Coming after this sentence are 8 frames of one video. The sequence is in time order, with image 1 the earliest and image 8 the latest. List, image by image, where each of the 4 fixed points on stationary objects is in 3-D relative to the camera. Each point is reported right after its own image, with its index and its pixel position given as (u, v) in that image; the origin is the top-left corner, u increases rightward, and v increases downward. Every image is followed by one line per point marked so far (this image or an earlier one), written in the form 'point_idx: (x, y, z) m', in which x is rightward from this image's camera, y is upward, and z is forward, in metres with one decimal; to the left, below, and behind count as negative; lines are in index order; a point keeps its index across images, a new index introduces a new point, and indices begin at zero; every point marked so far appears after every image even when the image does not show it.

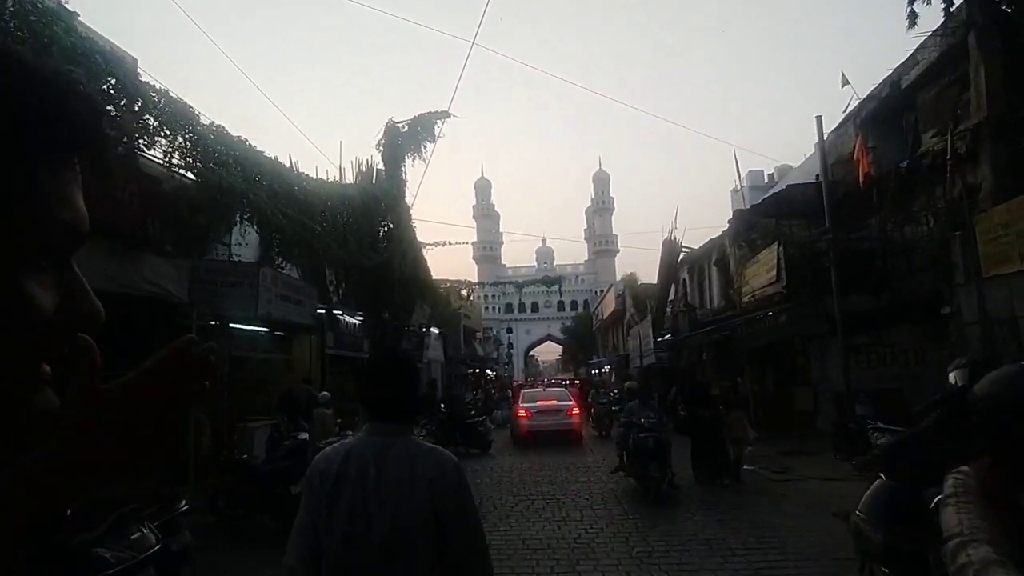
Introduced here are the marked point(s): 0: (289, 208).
0: (-4.7, +1.7, +12.5) m
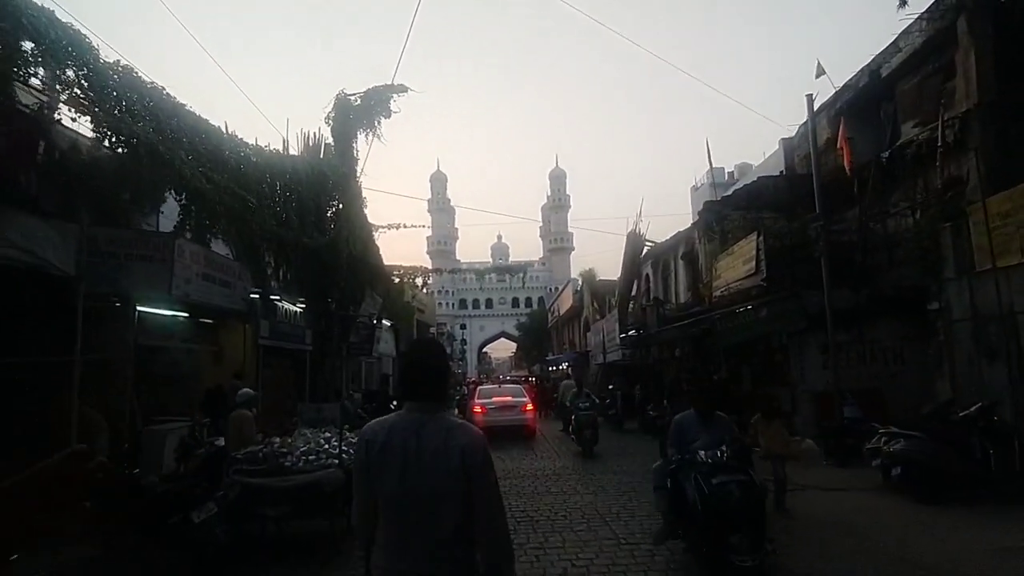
0: (-5.4, +2.1, +10.8) m
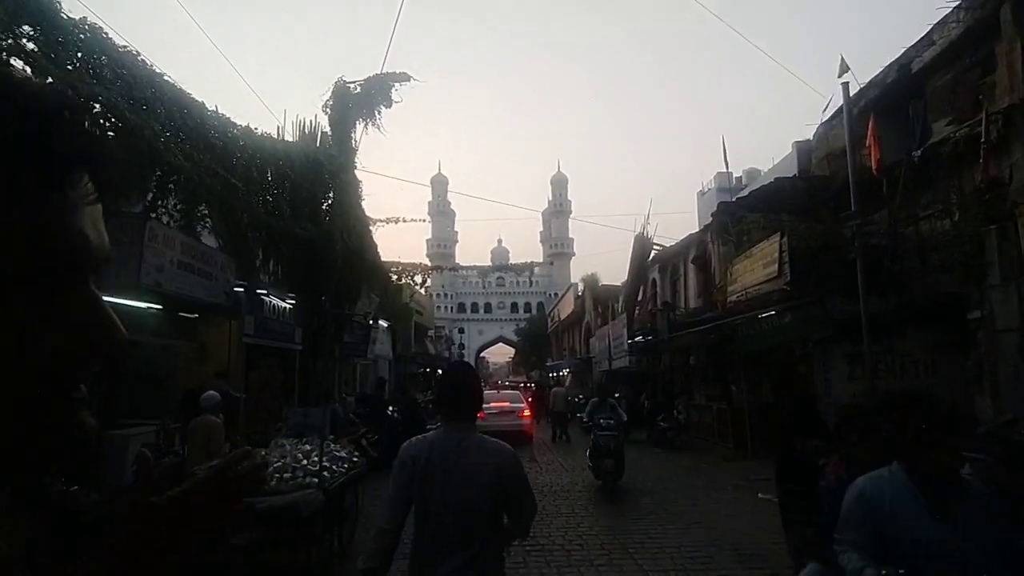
0: (-5.2, +2.2, +9.8) m
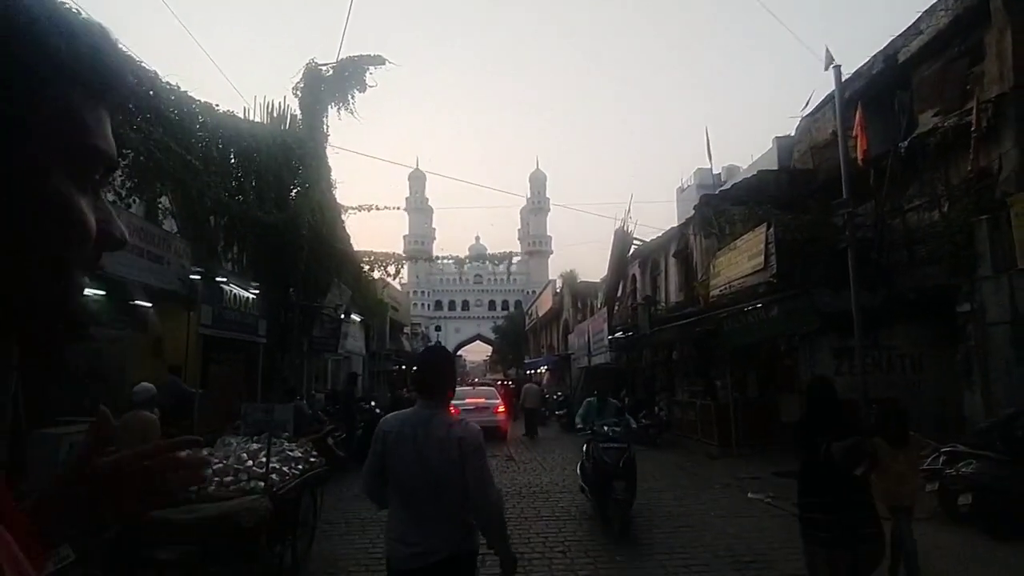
0: (-5.5, +2.4, +9.0) m
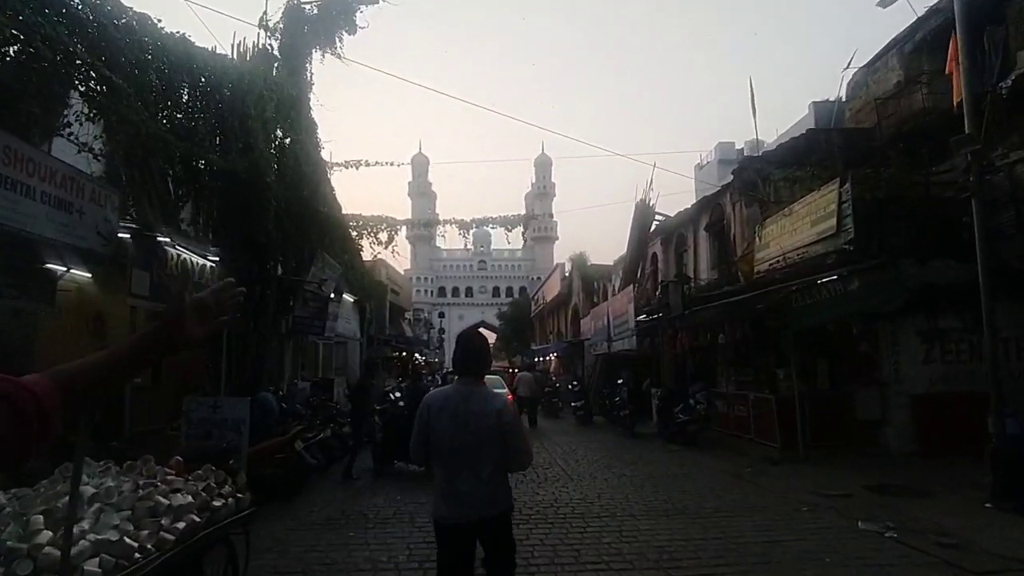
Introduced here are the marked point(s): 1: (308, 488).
0: (-5.2, +3.0, +6.7) m
1: (-3.0, -2.9, +8.8) m
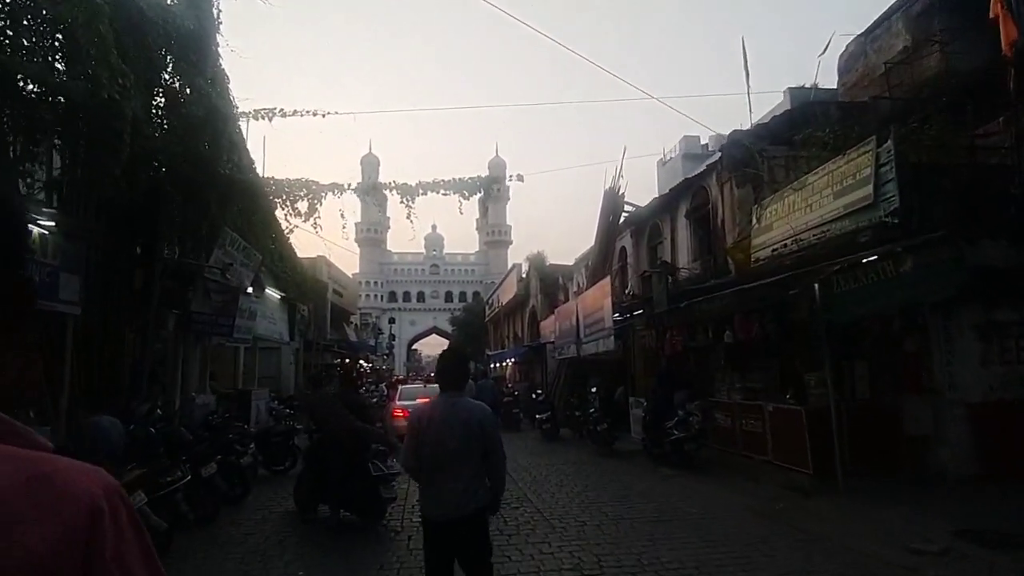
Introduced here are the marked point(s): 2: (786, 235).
0: (-5.5, +3.3, +3.8) m
1: (-3.4, -2.7, +6.0) m
2: (+5.0, +1.0, +11.0) m
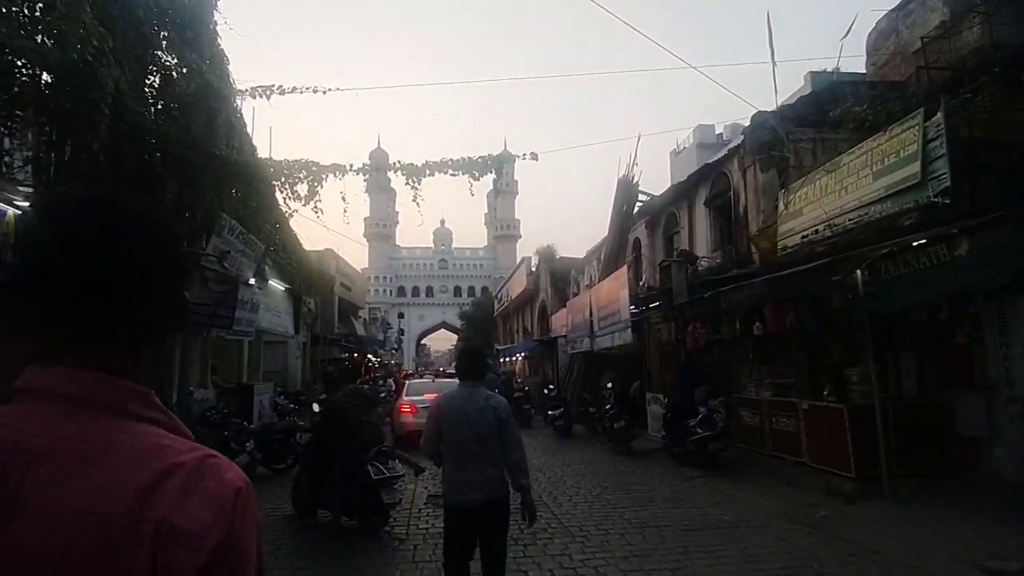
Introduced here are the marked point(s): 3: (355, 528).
0: (-5.3, +3.4, +3.2) m
1: (-3.2, -2.5, +5.4) m
2: (+5.2, +1.2, +10.3) m
3: (-1.8, -2.7, +6.8) m
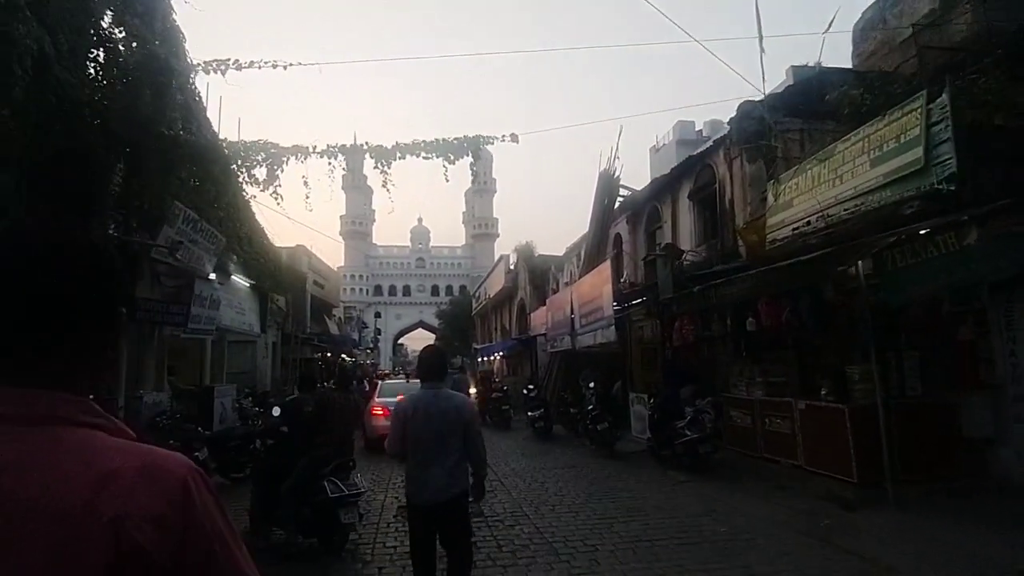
0: (-5.4, +3.5, +2.4) m
1: (-3.4, -2.4, +4.6) m
2: (+4.9, +1.3, +9.8) m
3: (-2.0, -2.7, +6.1) m
